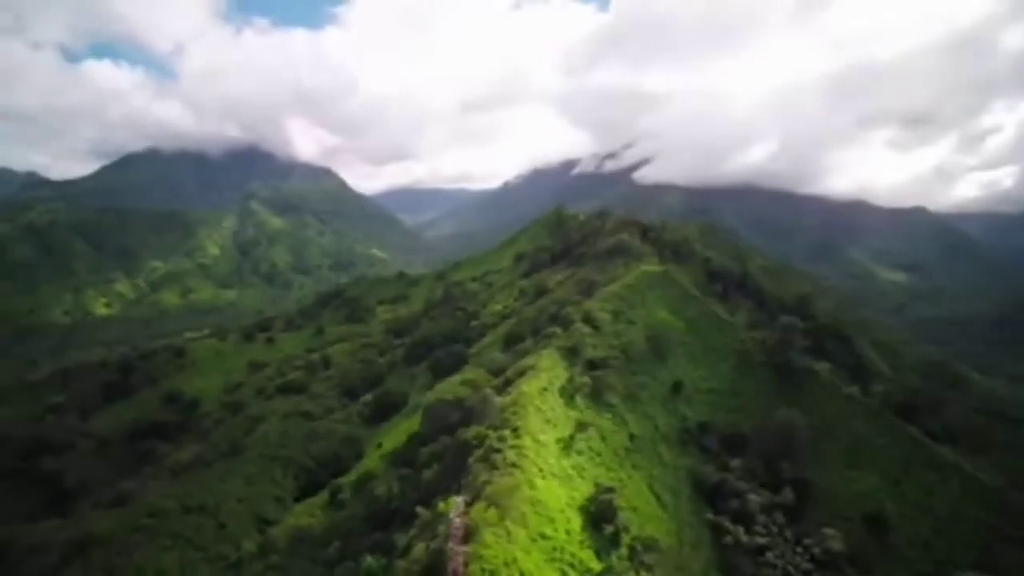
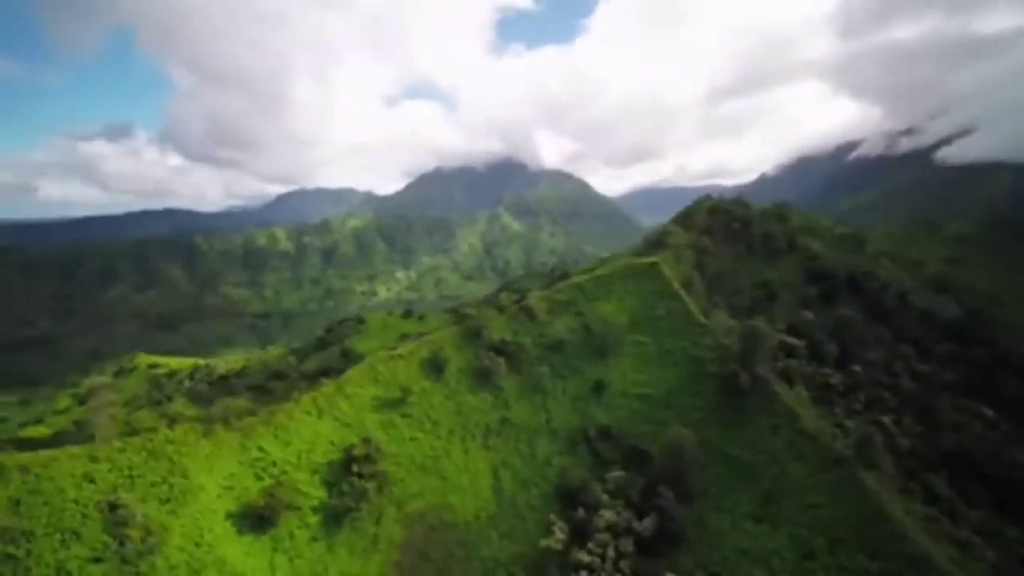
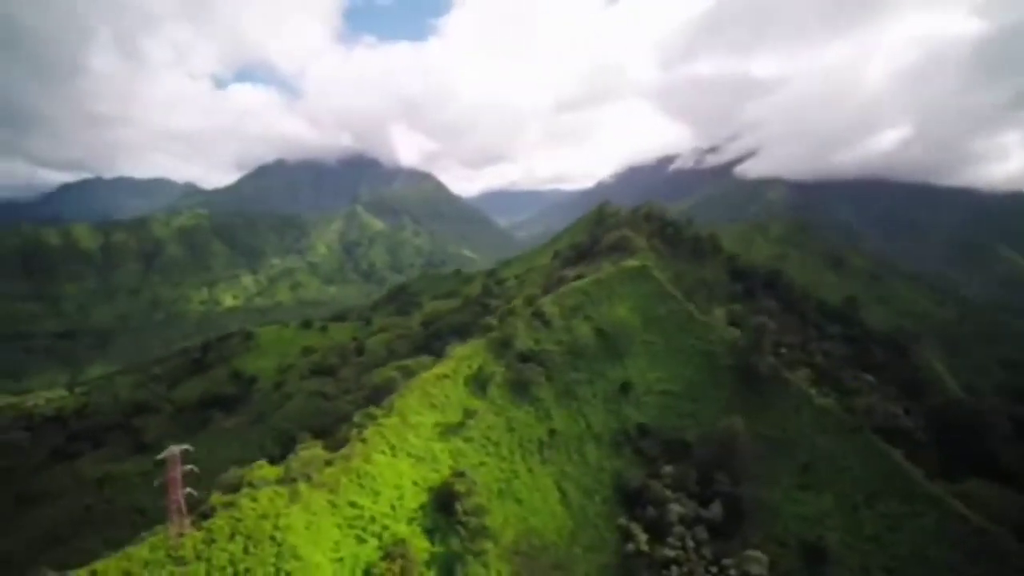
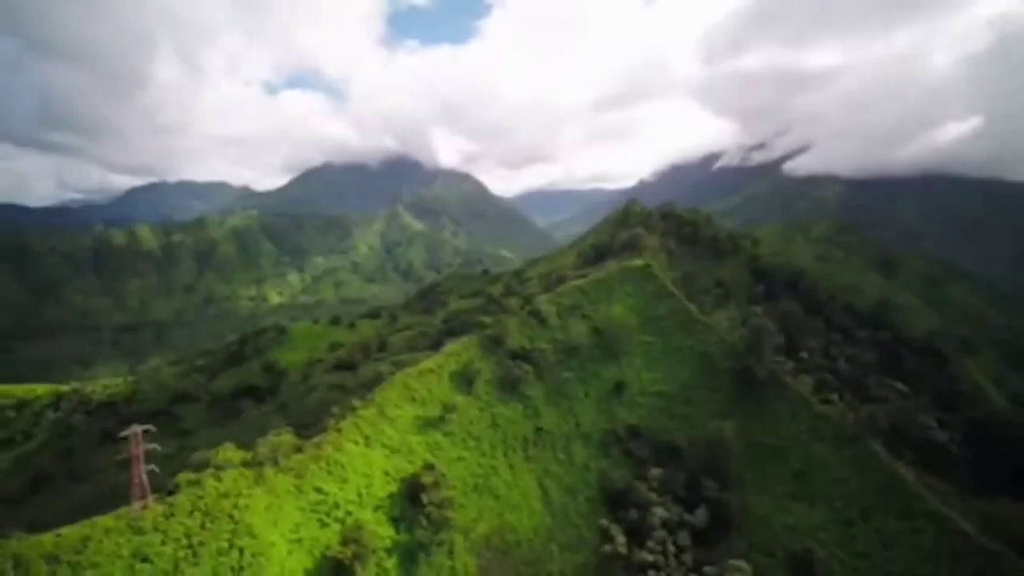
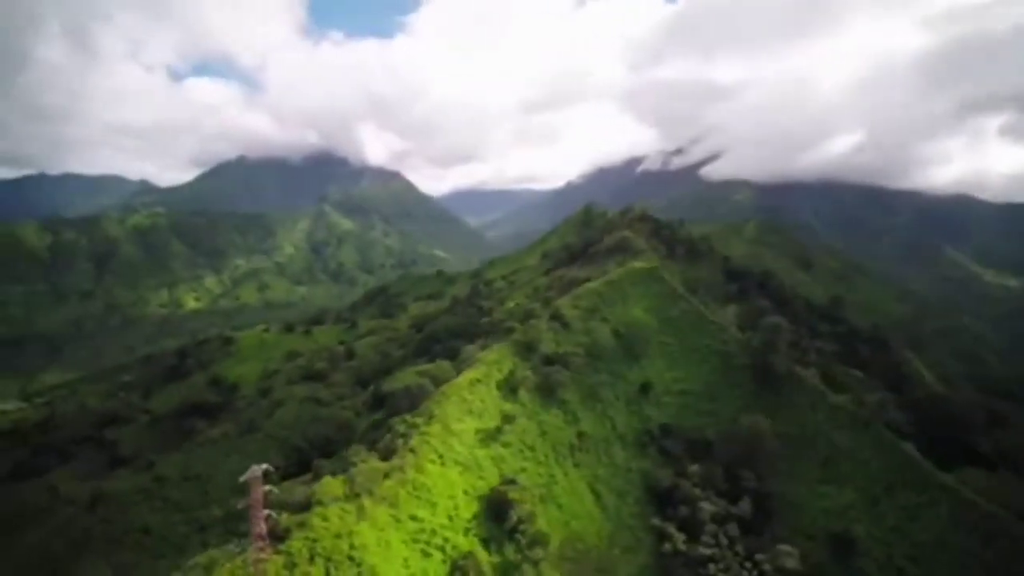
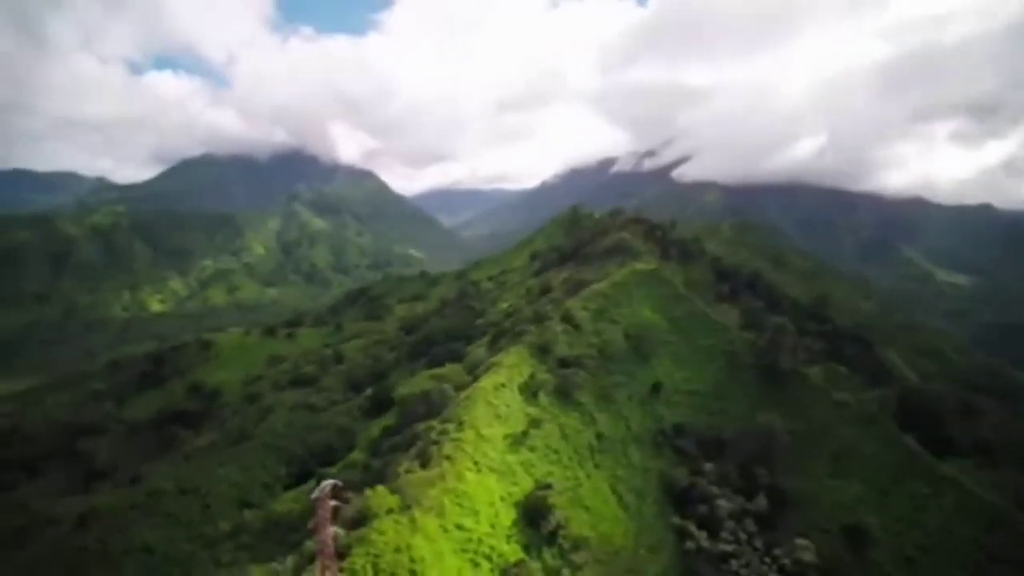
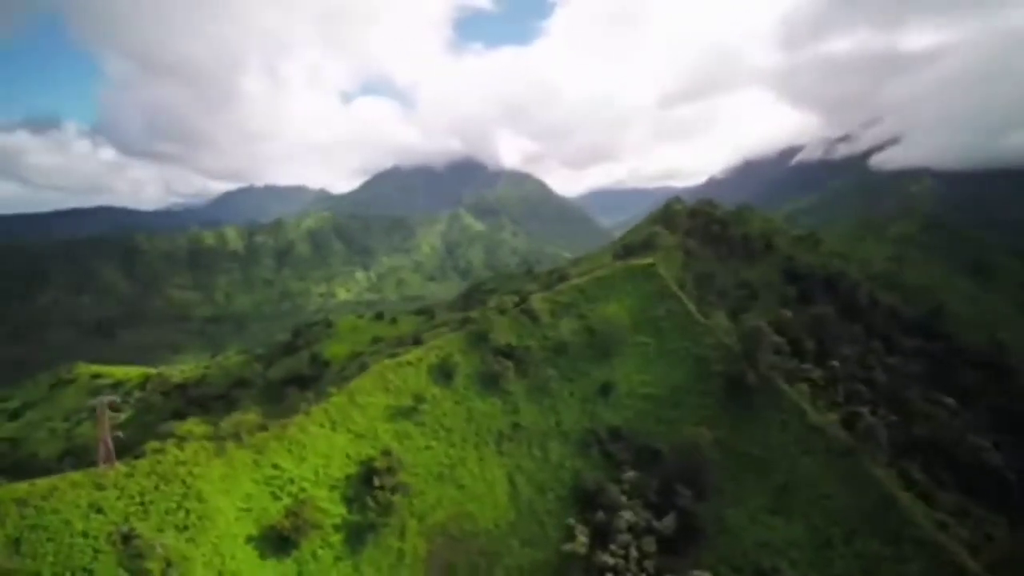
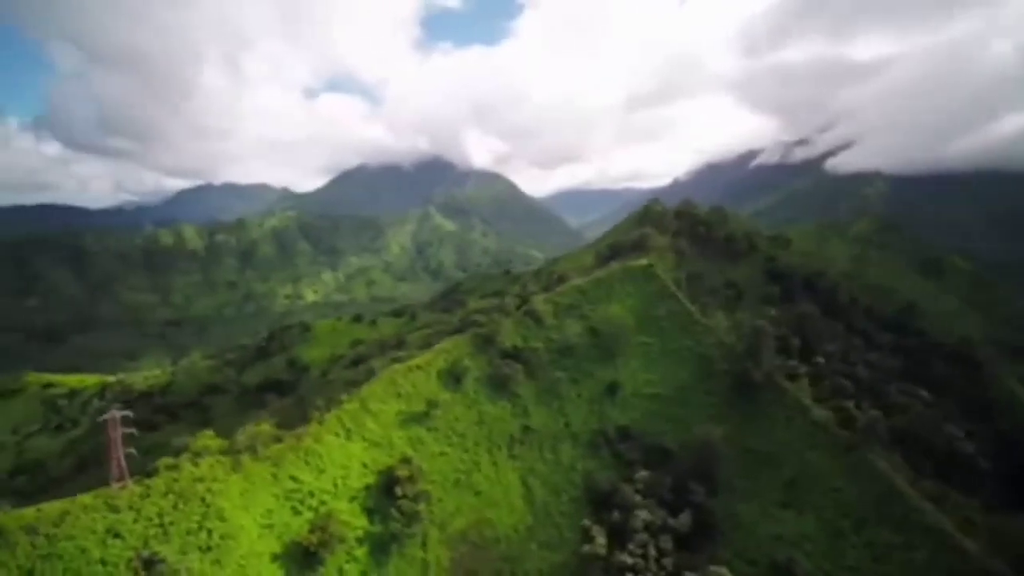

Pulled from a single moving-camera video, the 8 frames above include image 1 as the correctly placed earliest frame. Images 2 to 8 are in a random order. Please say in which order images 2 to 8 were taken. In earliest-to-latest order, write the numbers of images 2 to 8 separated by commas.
6, 5, 3, 4, 8, 7, 2
